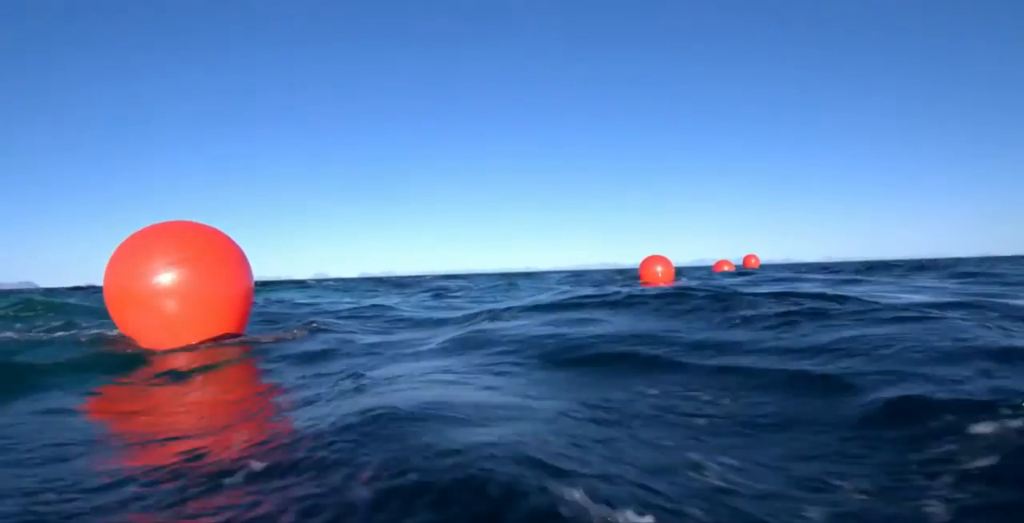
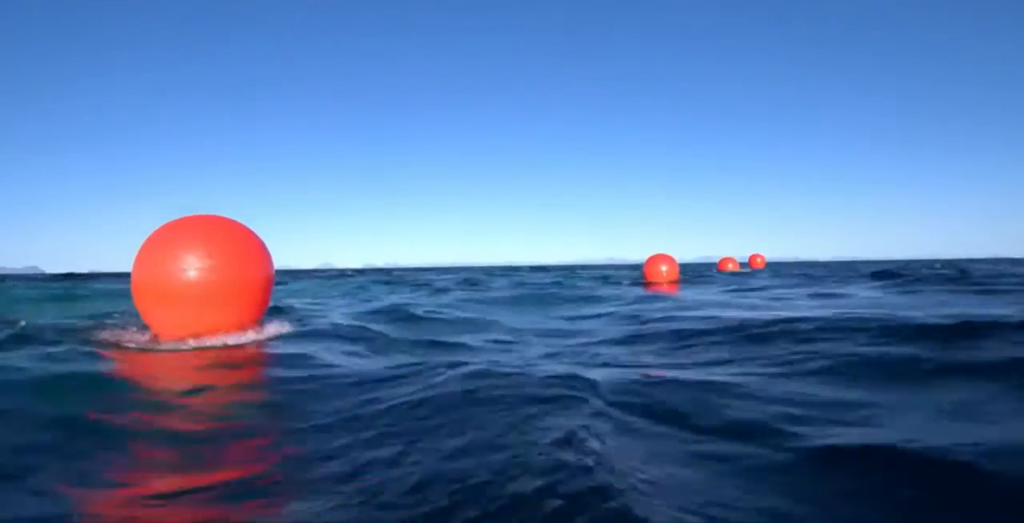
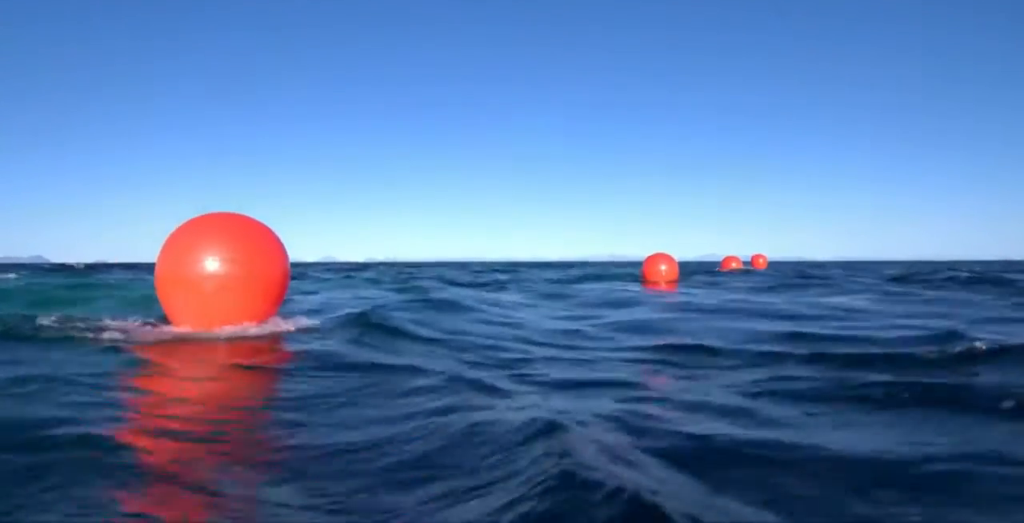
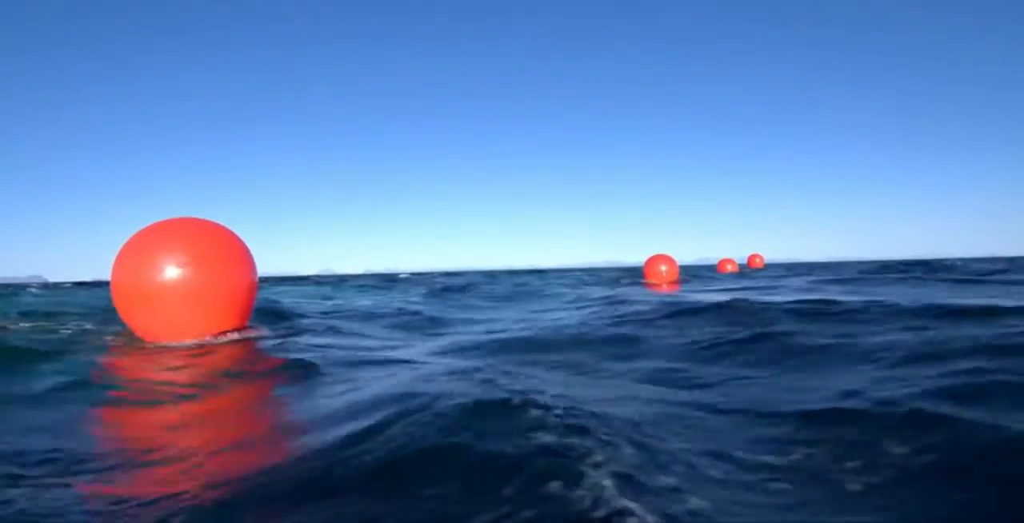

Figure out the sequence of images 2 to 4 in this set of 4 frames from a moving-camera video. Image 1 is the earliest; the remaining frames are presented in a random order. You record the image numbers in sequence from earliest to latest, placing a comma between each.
4, 2, 3
